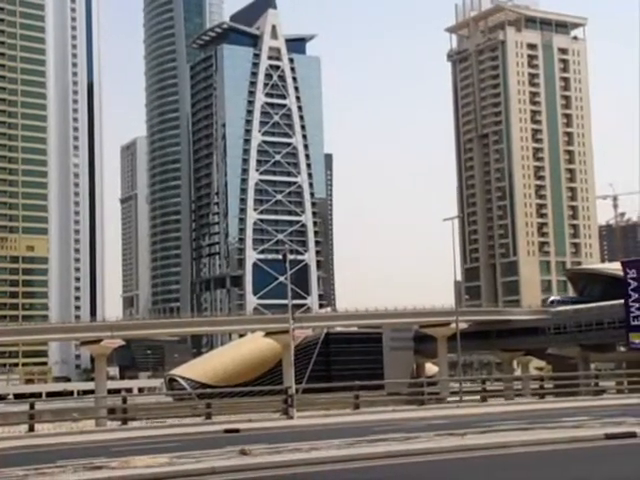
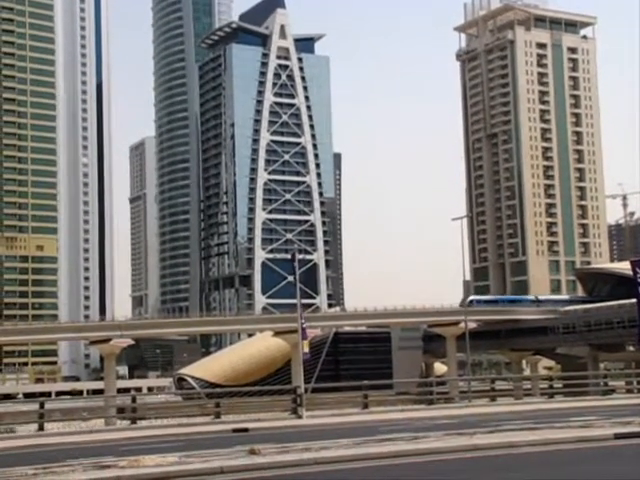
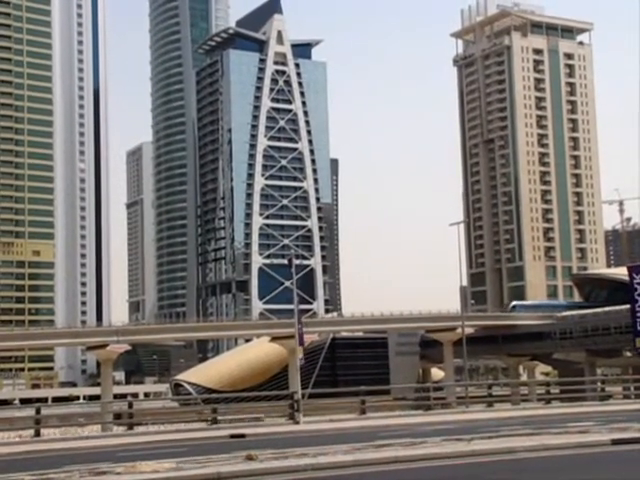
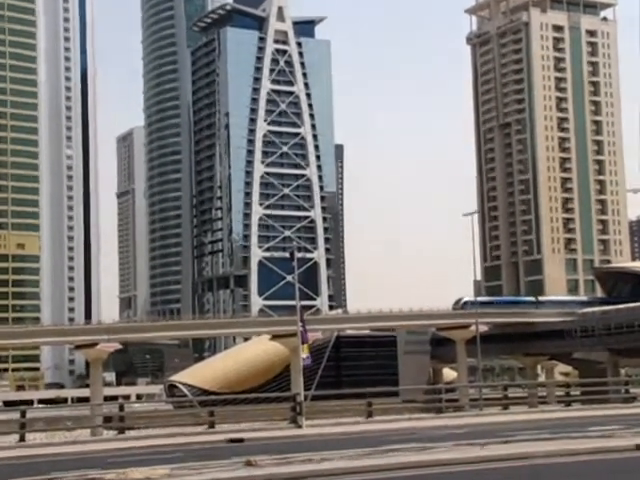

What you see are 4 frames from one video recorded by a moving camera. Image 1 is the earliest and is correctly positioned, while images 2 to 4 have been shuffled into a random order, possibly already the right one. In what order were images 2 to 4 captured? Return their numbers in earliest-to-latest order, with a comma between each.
3, 2, 4
